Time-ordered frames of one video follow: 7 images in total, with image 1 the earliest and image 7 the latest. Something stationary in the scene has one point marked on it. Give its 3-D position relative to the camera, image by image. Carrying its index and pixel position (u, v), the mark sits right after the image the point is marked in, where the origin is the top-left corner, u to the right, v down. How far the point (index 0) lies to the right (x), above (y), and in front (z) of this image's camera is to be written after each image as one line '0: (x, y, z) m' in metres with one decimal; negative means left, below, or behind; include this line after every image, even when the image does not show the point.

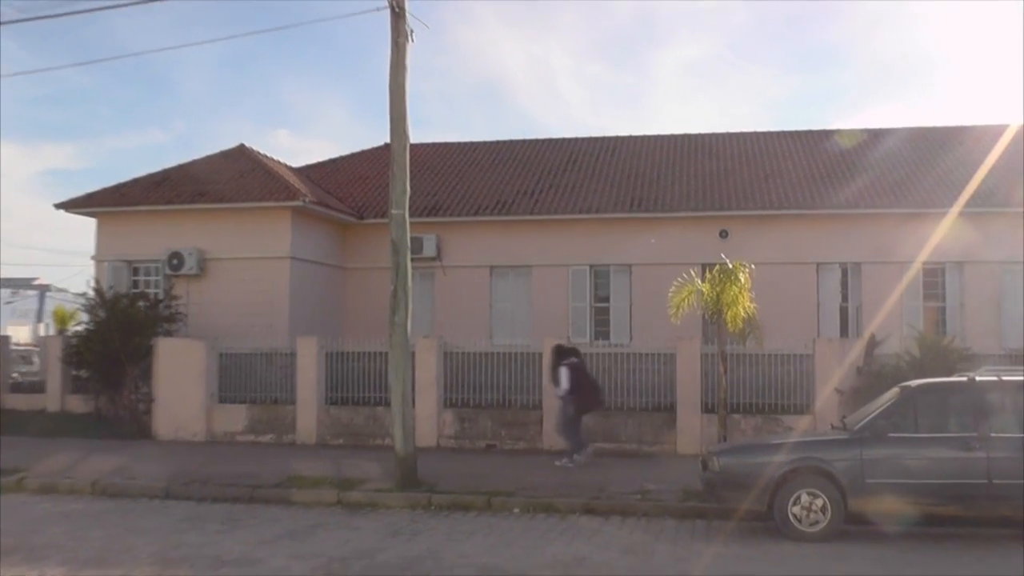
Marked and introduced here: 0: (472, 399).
0: (-0.6, -1.8, +18.6) m
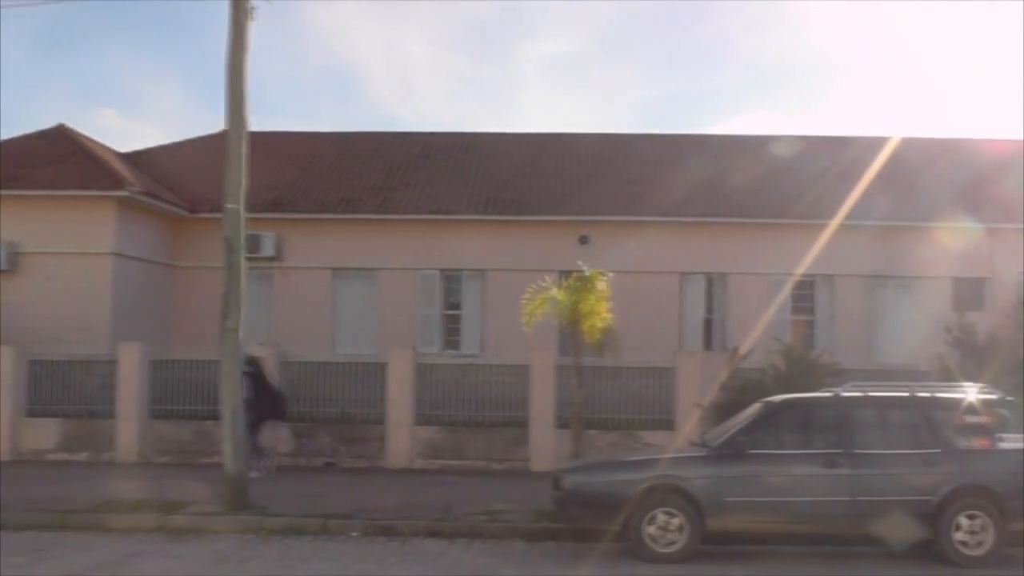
0: (-2.9, -1.8, +17.1) m
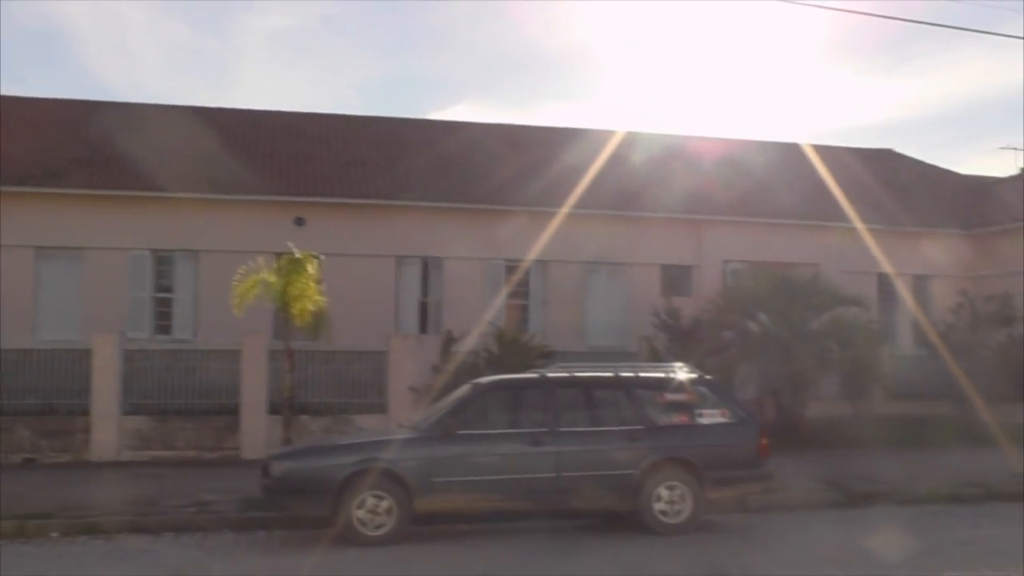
0: (-6.9, -1.6, +16.0) m
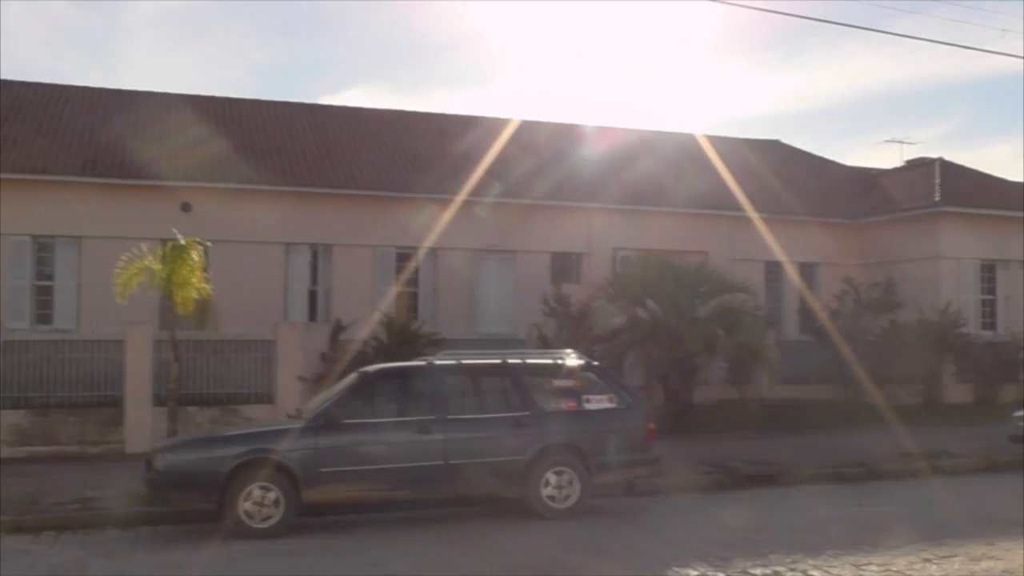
0: (-8.3, -1.5, +15.3) m
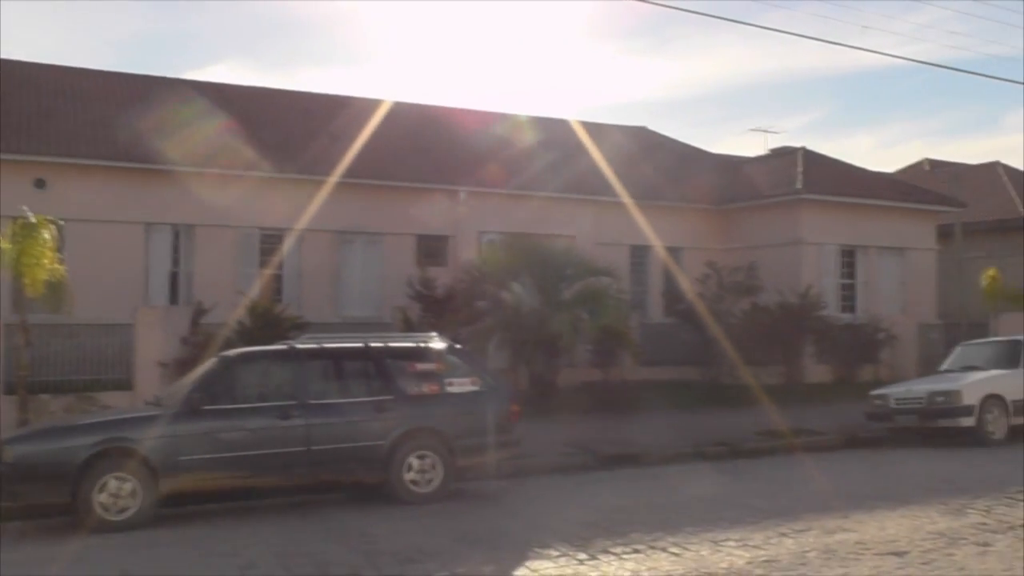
0: (-10.0, -1.3, +14.4) m
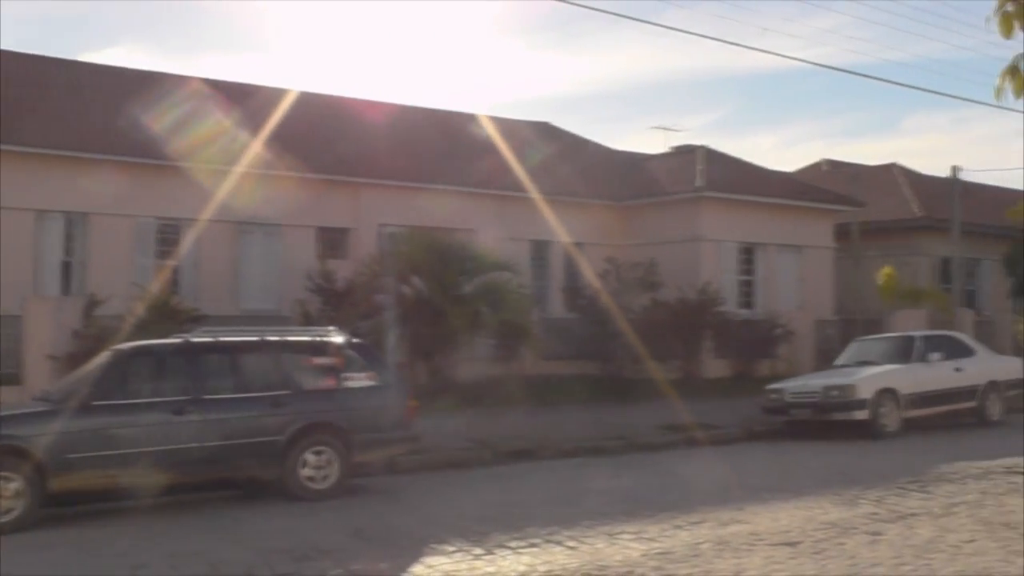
0: (-11.1, -1.1, +13.6) m
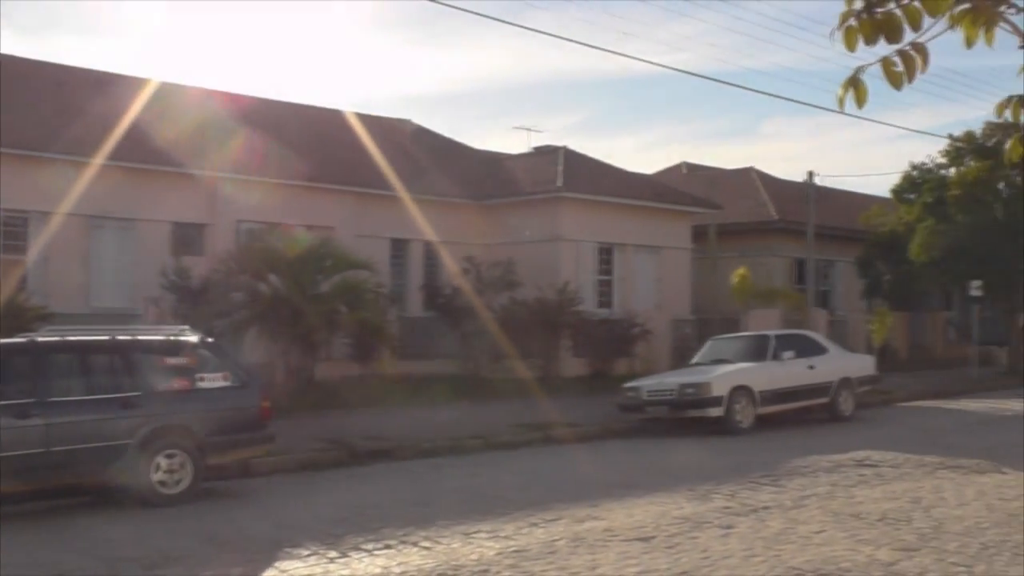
0: (-12.7, -1.0, +12.3) m
